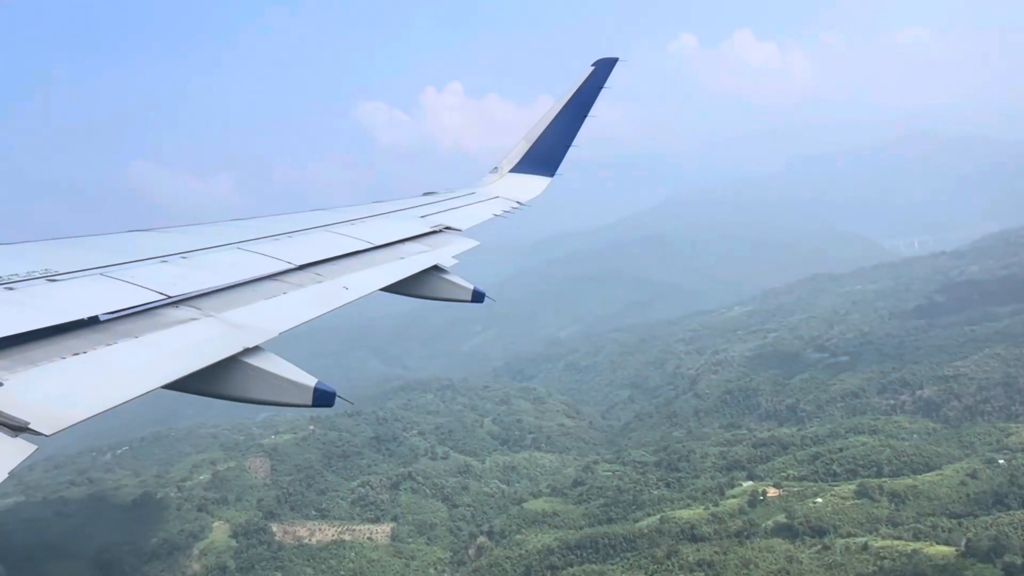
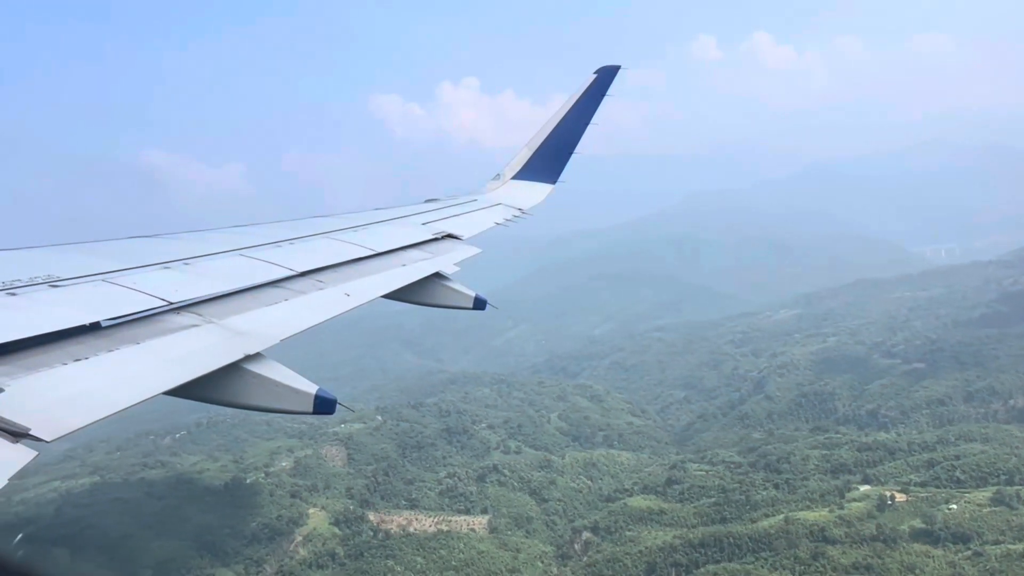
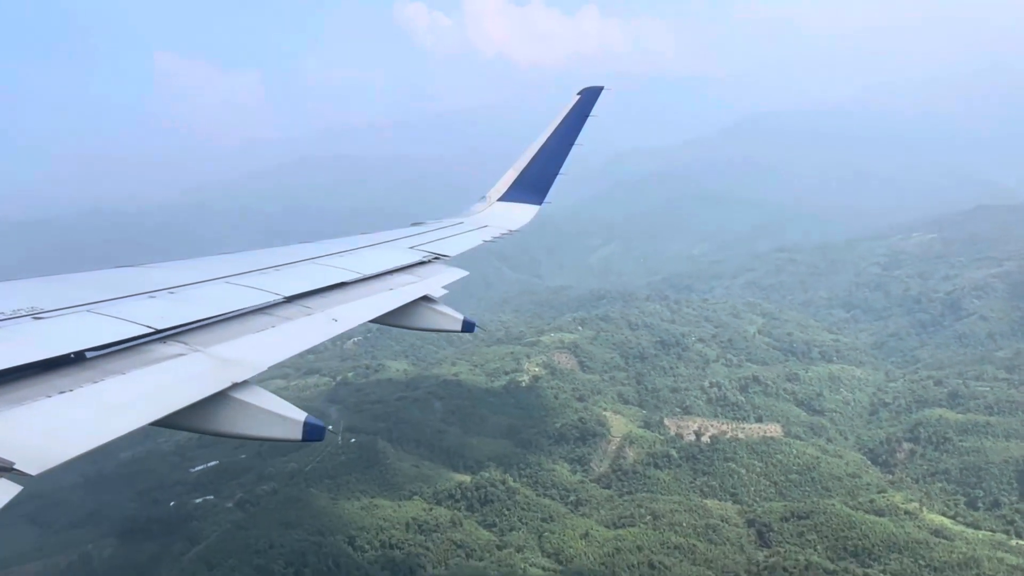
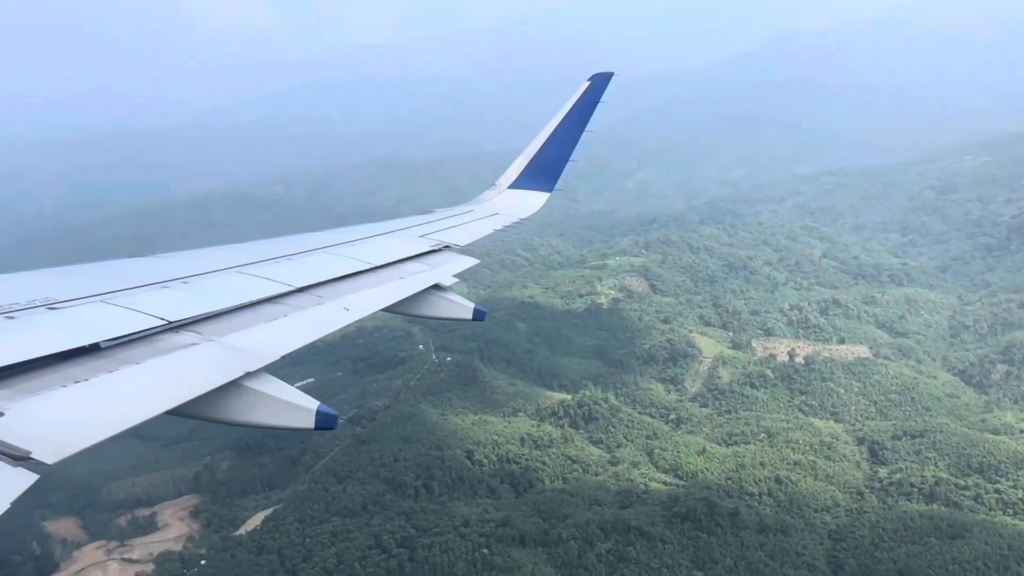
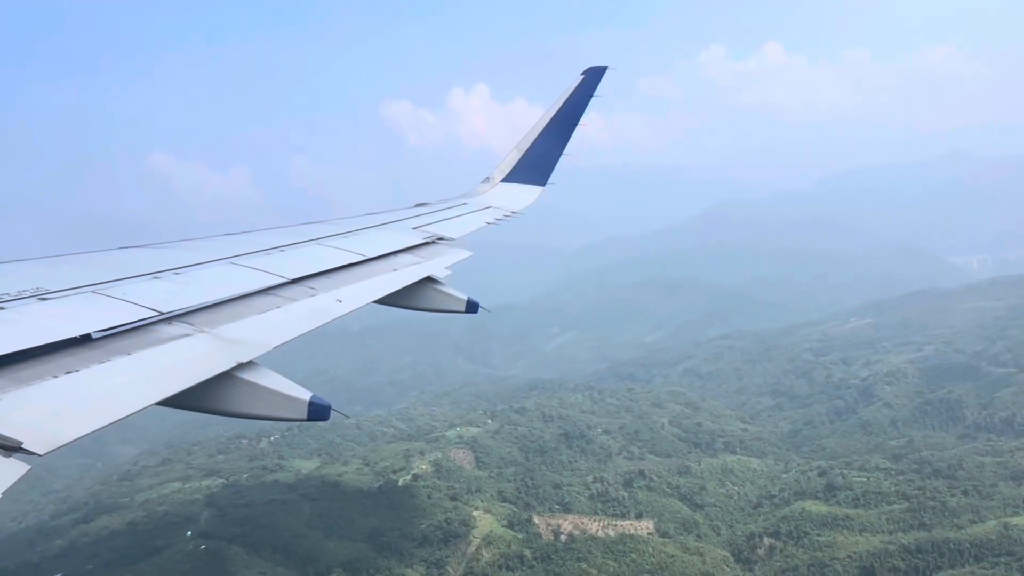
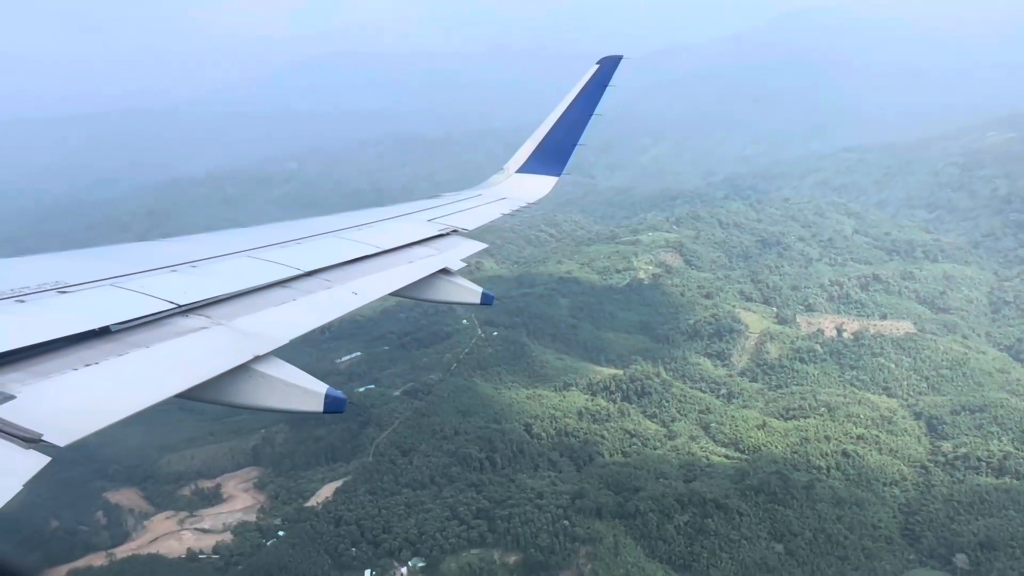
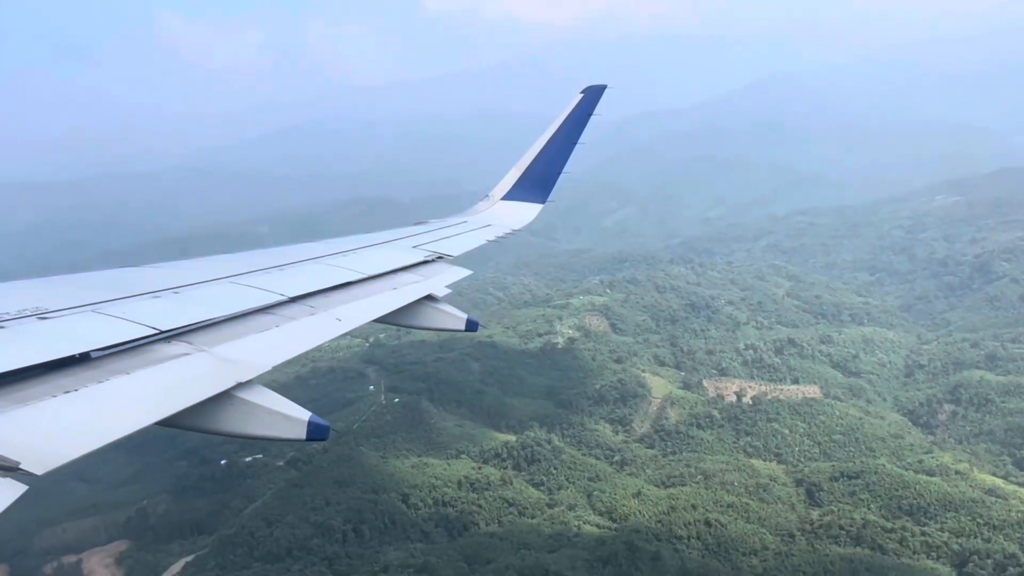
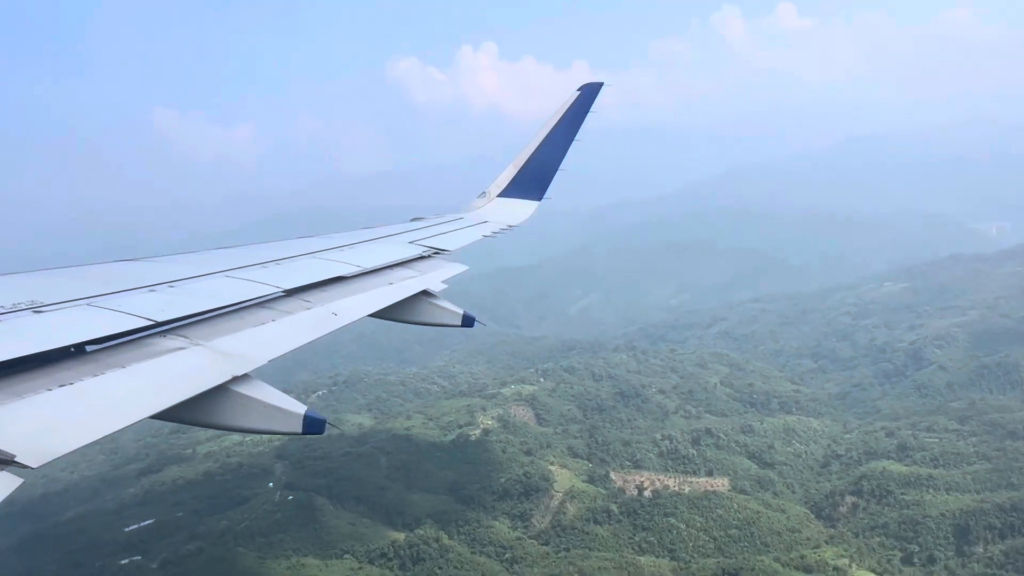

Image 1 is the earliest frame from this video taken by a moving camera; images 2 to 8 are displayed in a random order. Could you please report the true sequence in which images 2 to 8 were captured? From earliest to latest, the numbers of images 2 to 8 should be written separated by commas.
2, 5, 8, 3, 7, 4, 6
